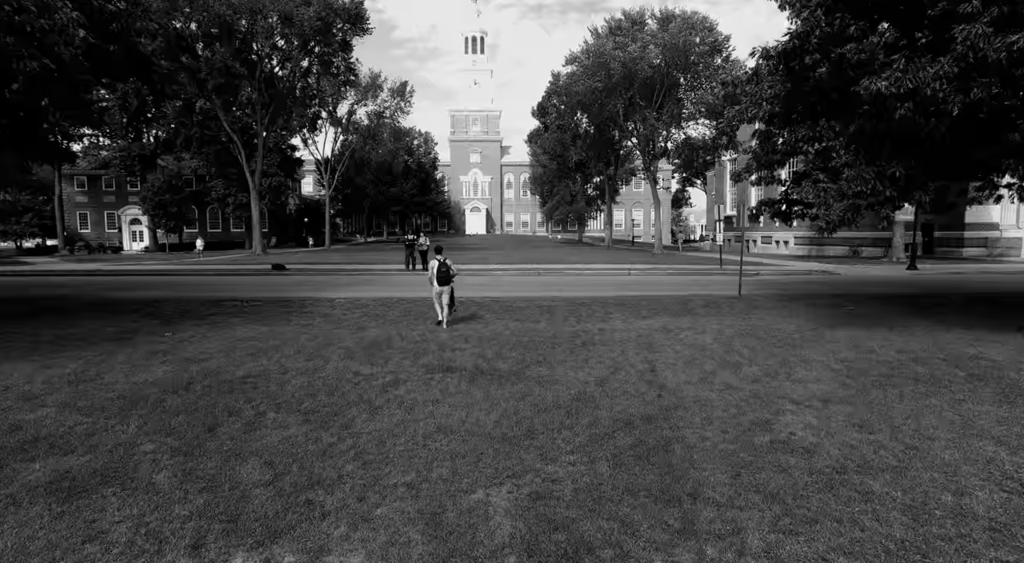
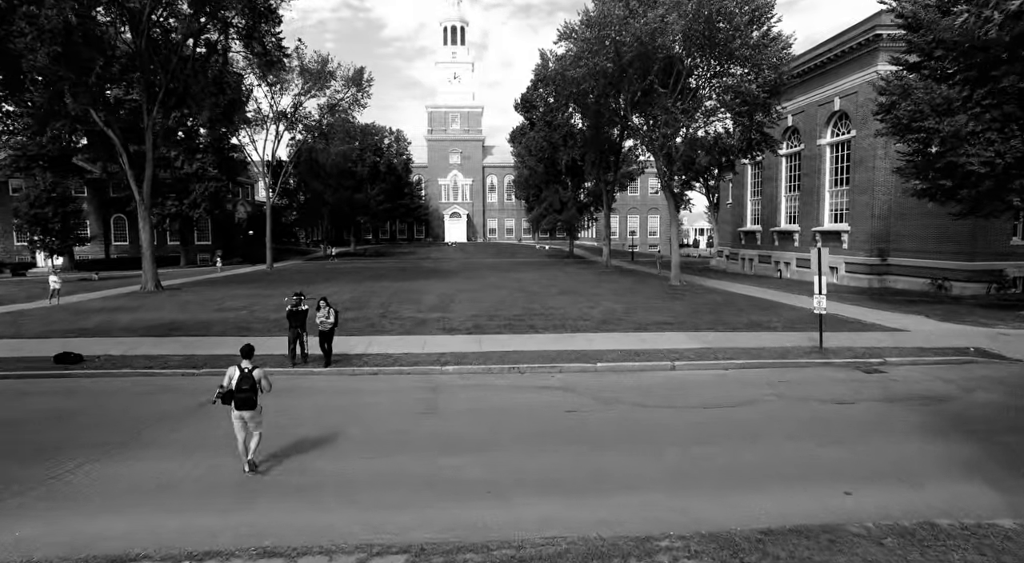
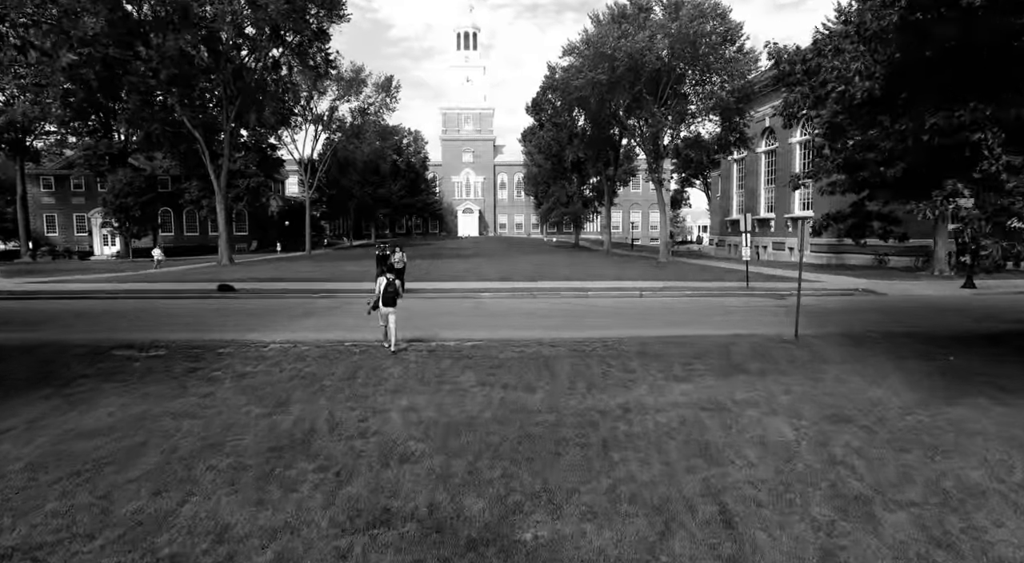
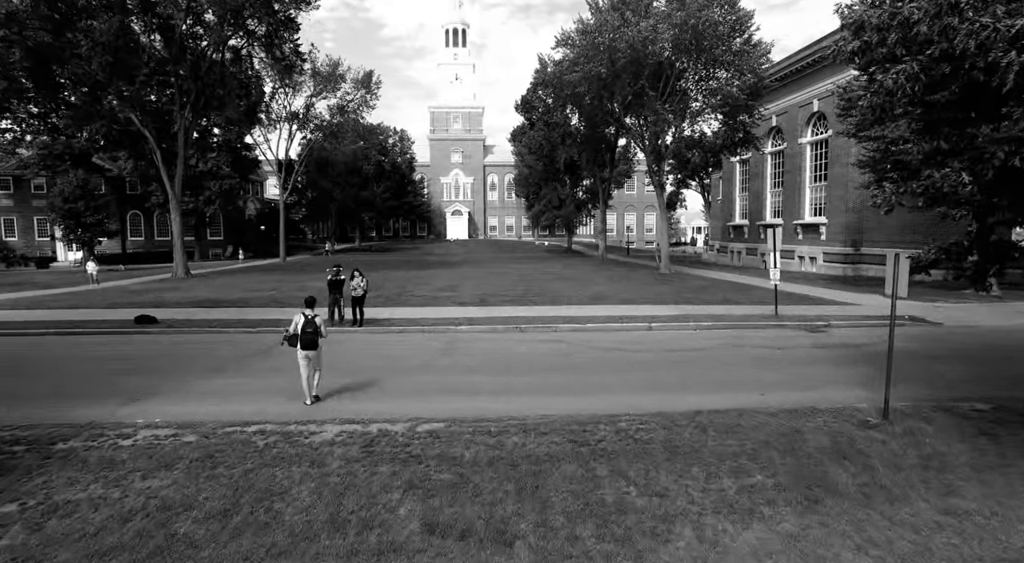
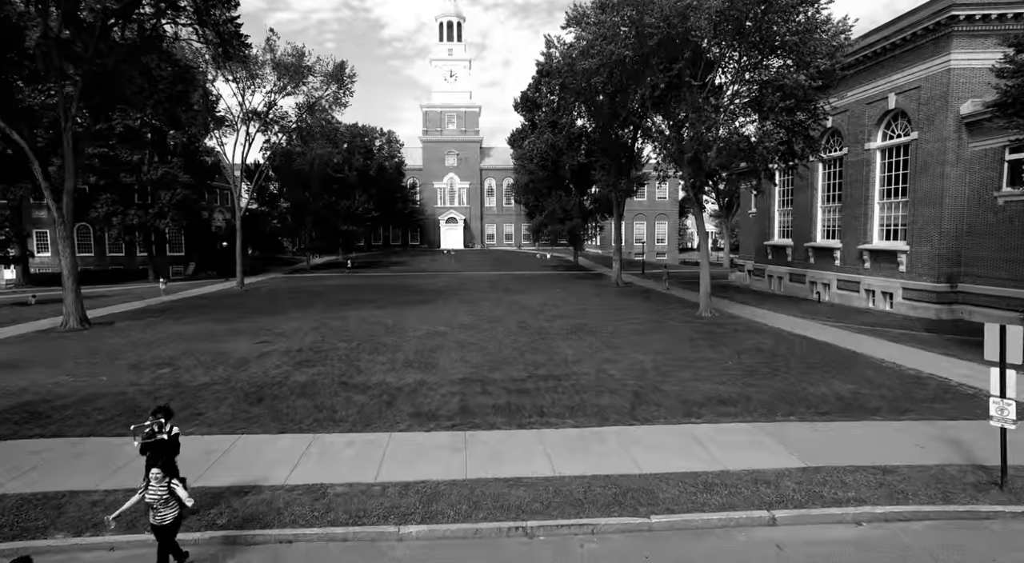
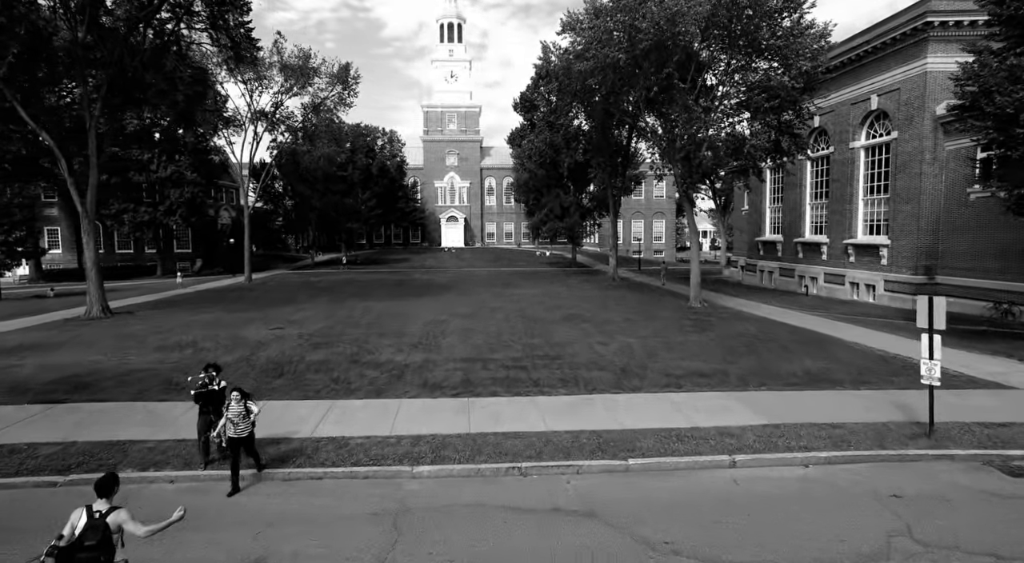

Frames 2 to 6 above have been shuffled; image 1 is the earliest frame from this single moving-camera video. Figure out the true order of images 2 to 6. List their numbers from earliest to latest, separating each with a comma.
3, 4, 2, 6, 5
